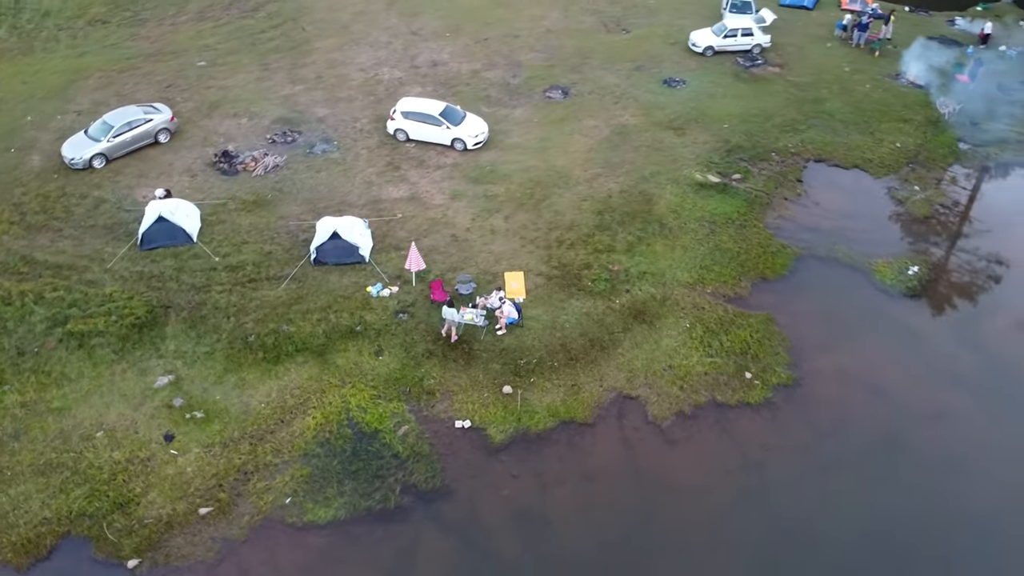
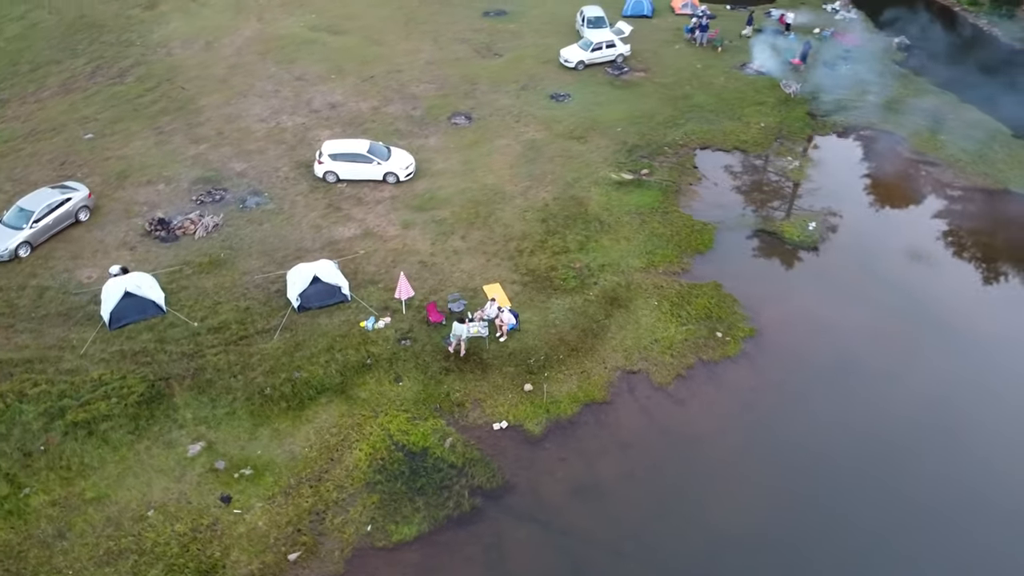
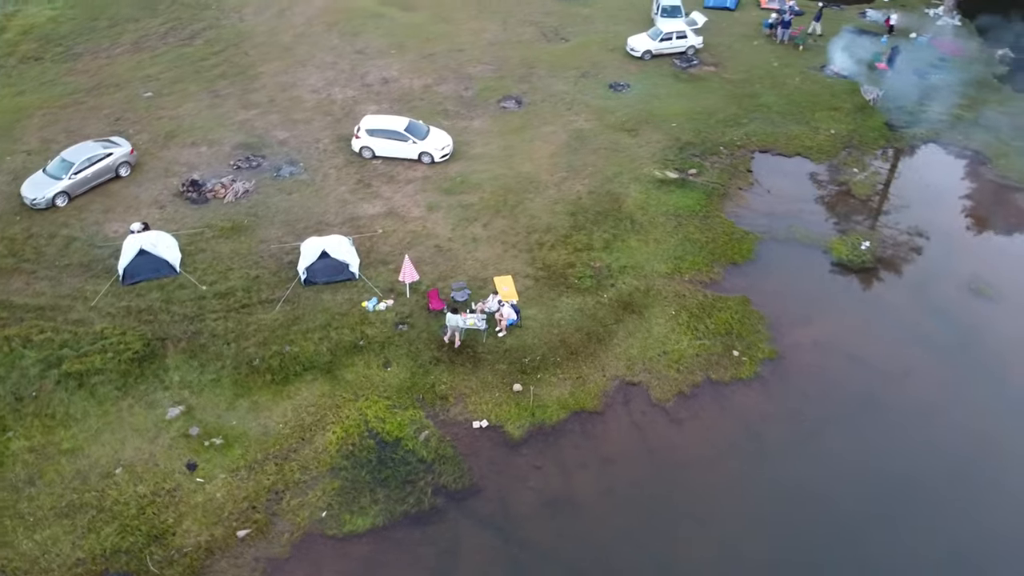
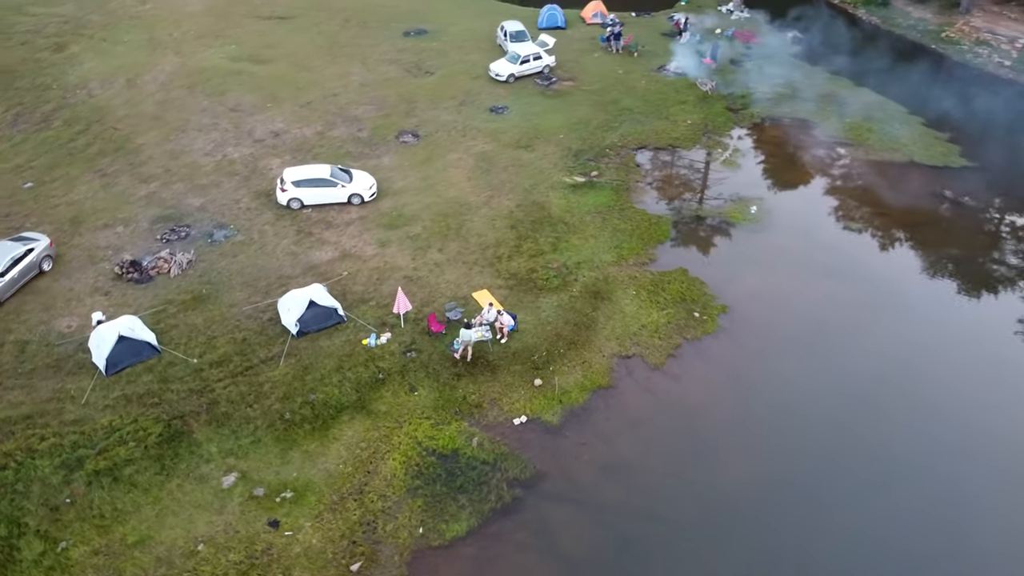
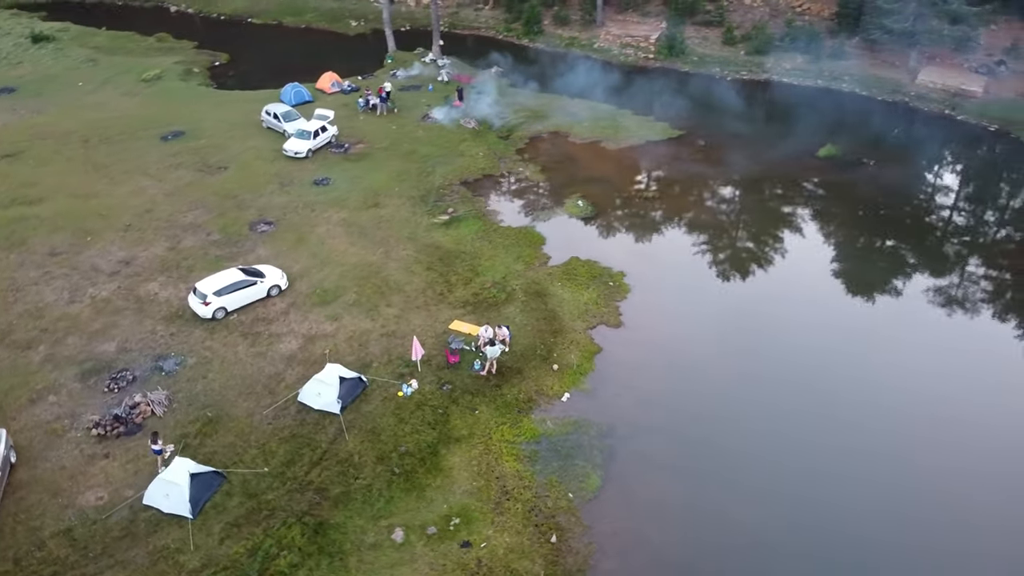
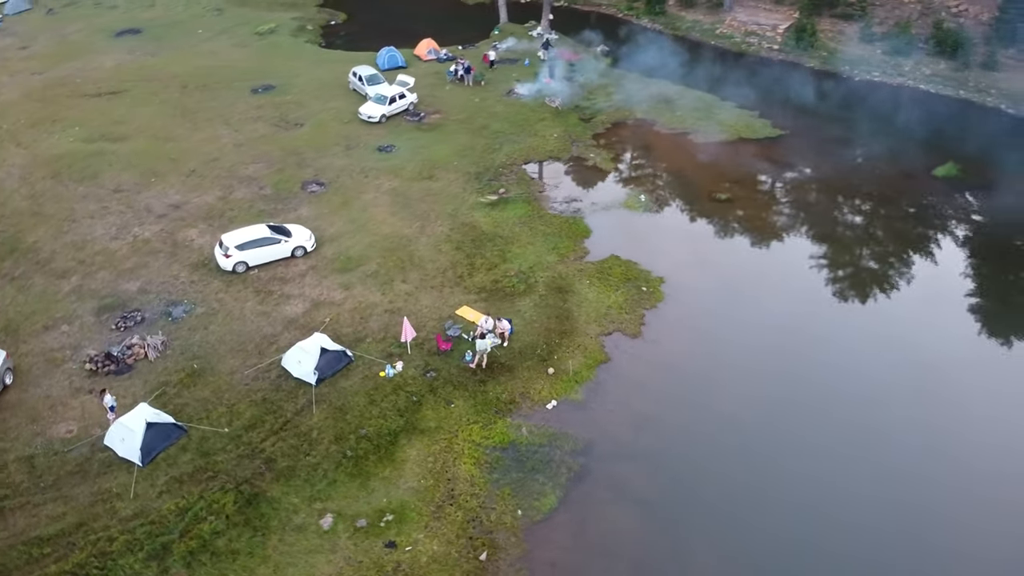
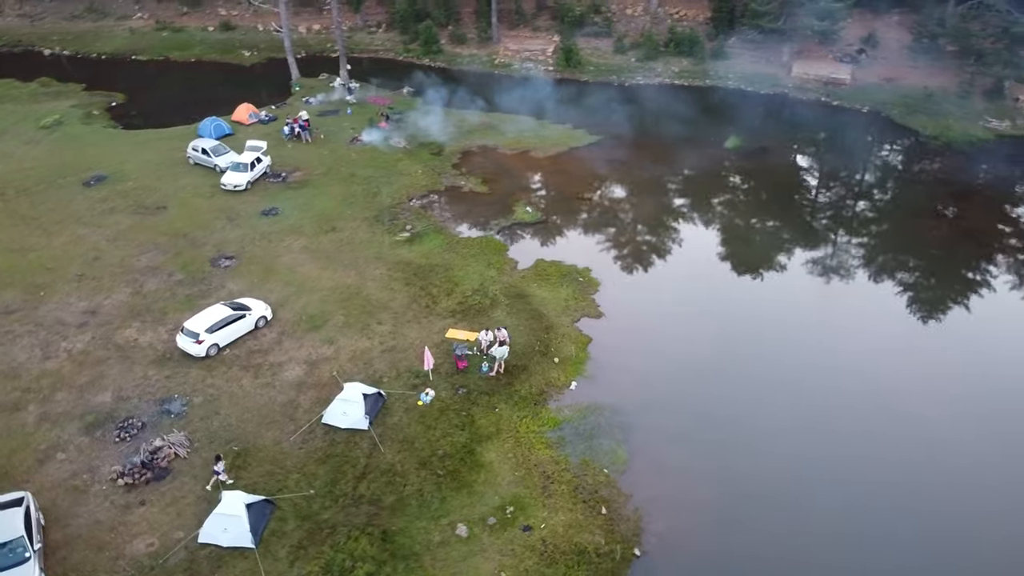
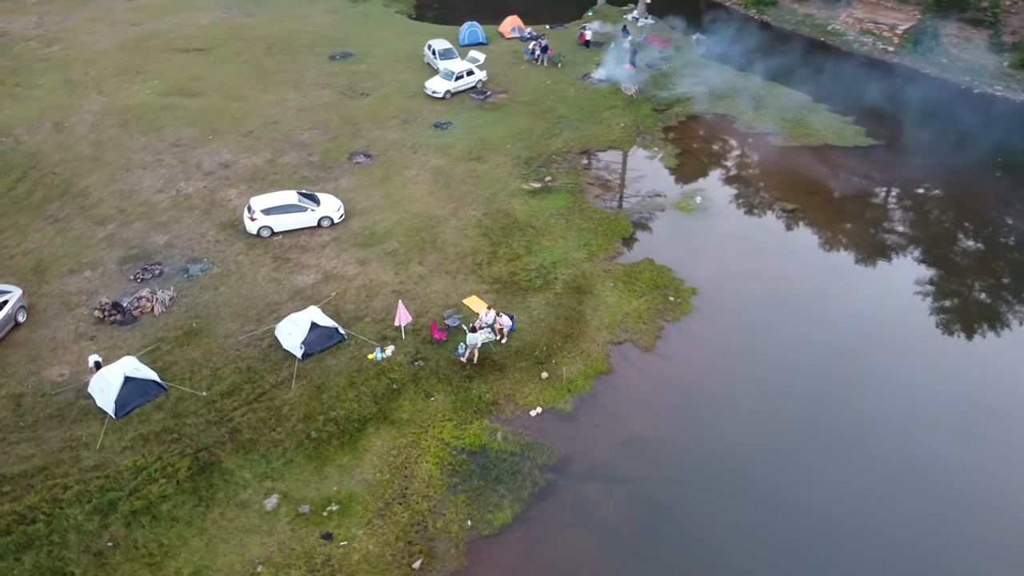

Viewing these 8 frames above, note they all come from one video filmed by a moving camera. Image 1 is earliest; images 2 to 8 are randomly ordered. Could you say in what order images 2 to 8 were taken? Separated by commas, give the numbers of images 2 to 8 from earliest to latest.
3, 2, 4, 8, 6, 5, 7
